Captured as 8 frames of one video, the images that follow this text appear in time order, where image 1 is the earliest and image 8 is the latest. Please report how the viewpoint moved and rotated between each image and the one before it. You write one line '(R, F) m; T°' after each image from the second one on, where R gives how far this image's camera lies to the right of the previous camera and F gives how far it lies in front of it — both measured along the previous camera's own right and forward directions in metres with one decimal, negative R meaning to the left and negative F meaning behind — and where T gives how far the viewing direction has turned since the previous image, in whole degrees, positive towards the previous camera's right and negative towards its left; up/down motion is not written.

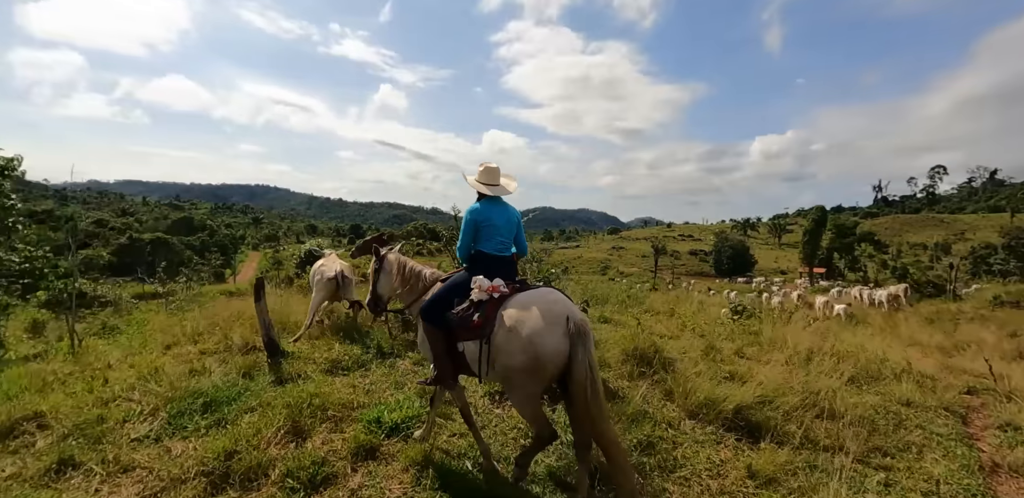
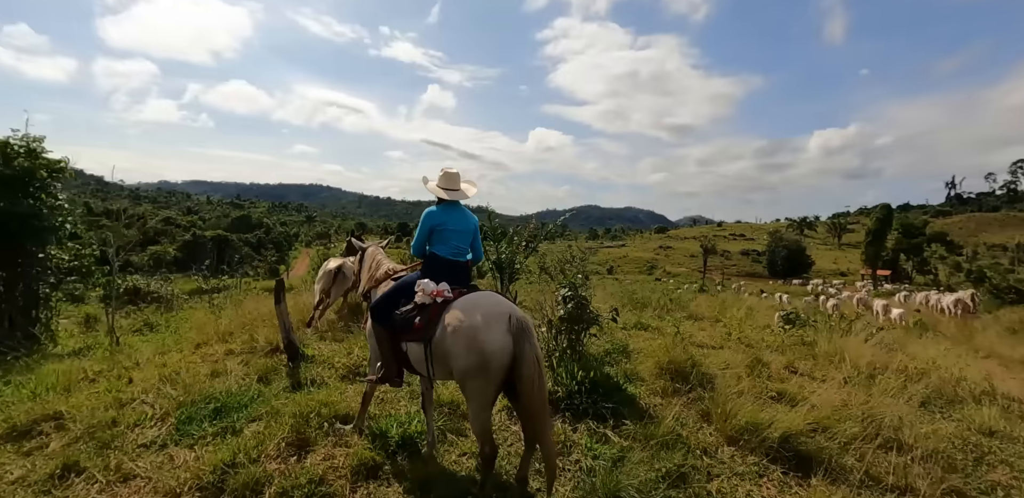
(+0.2, +0.4) m; -5°
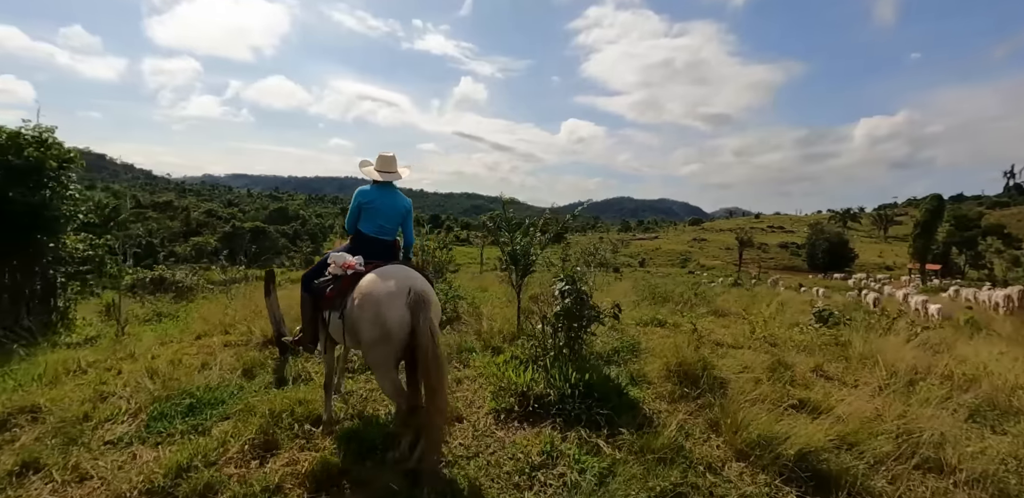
(+0.4, +0.4) m; -4°
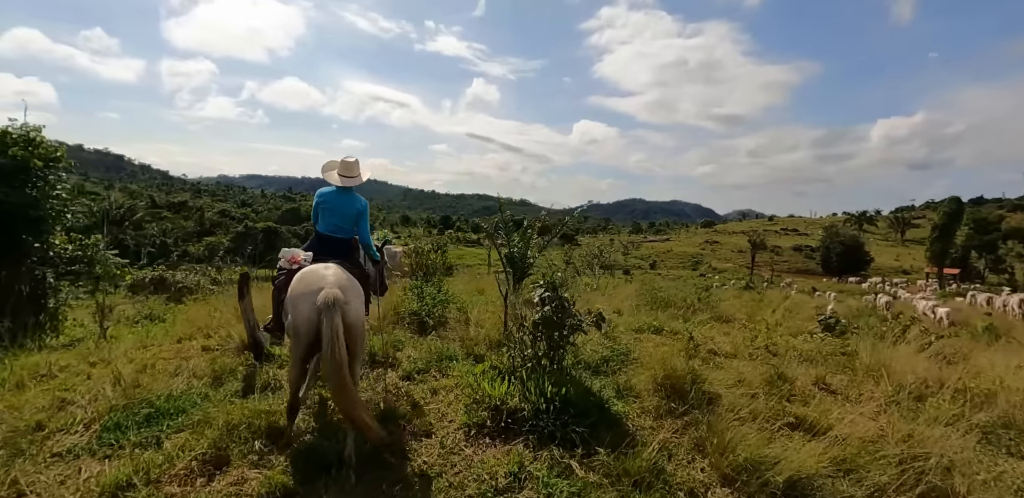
(+0.3, +0.3) m; -1°
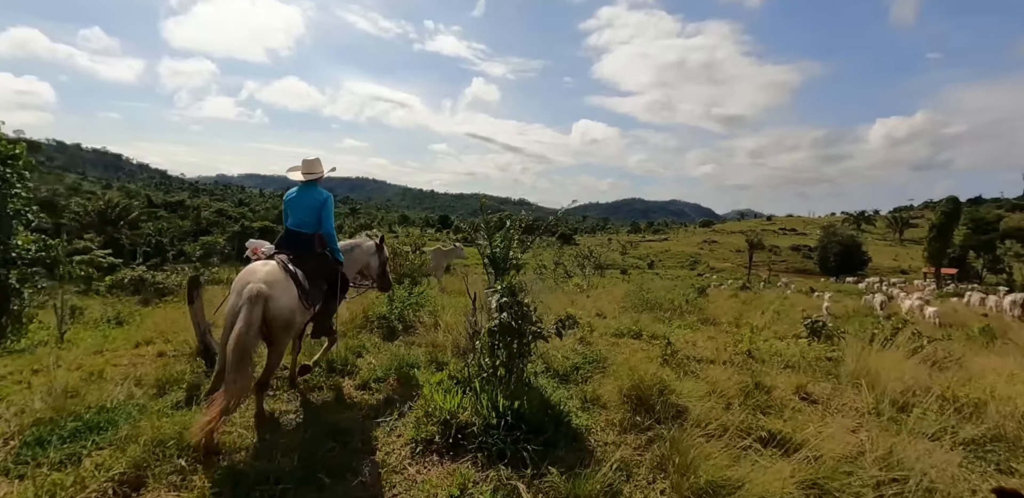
(+0.4, +0.3) m; 0°
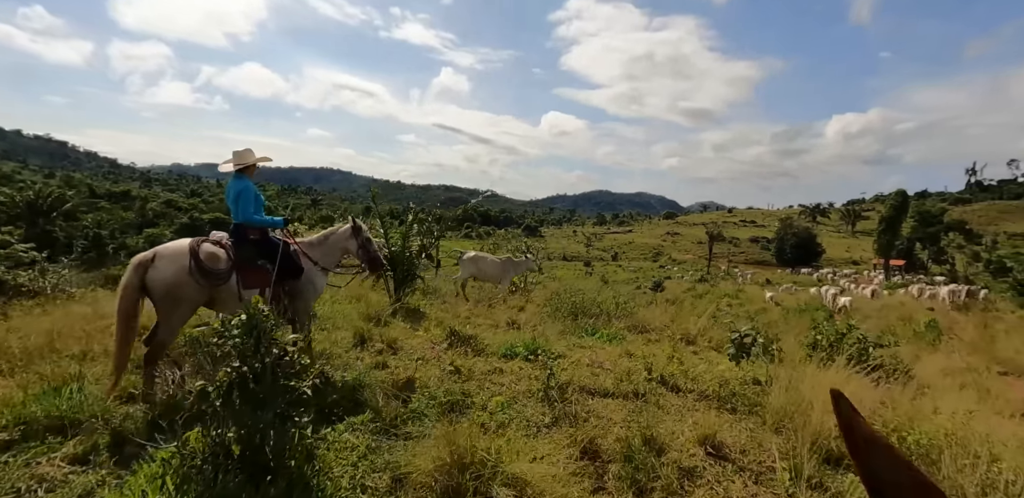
(+1.3, +1.5) m; +4°
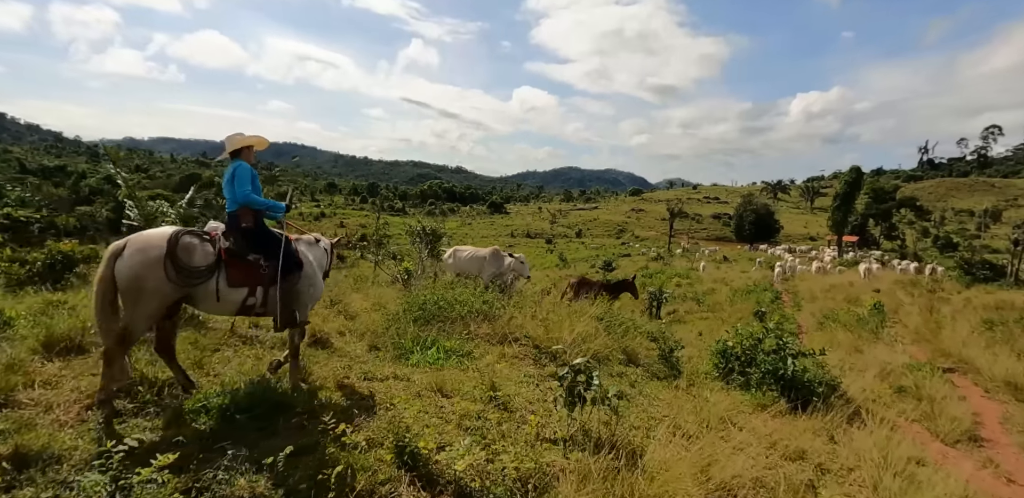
(+2.2, +2.3) m; +3°
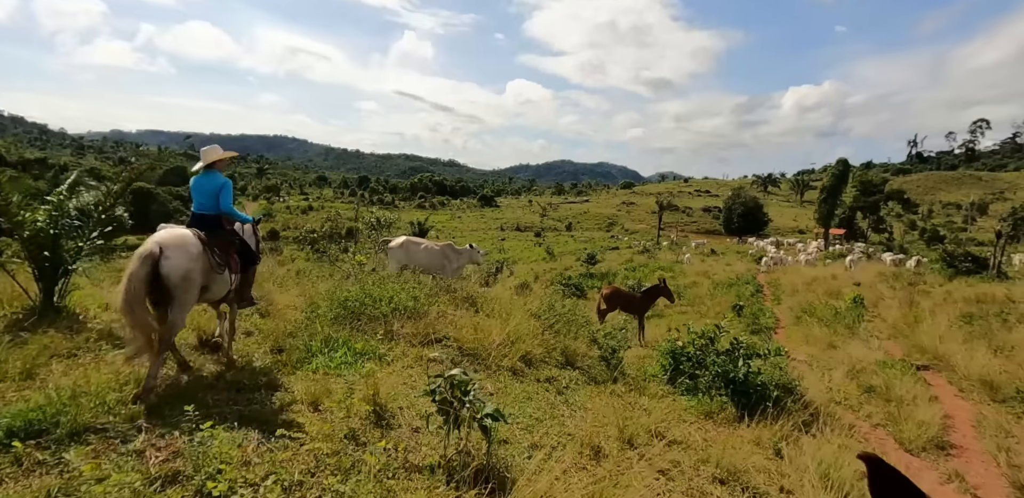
(+0.9, +0.7) m; +1°
